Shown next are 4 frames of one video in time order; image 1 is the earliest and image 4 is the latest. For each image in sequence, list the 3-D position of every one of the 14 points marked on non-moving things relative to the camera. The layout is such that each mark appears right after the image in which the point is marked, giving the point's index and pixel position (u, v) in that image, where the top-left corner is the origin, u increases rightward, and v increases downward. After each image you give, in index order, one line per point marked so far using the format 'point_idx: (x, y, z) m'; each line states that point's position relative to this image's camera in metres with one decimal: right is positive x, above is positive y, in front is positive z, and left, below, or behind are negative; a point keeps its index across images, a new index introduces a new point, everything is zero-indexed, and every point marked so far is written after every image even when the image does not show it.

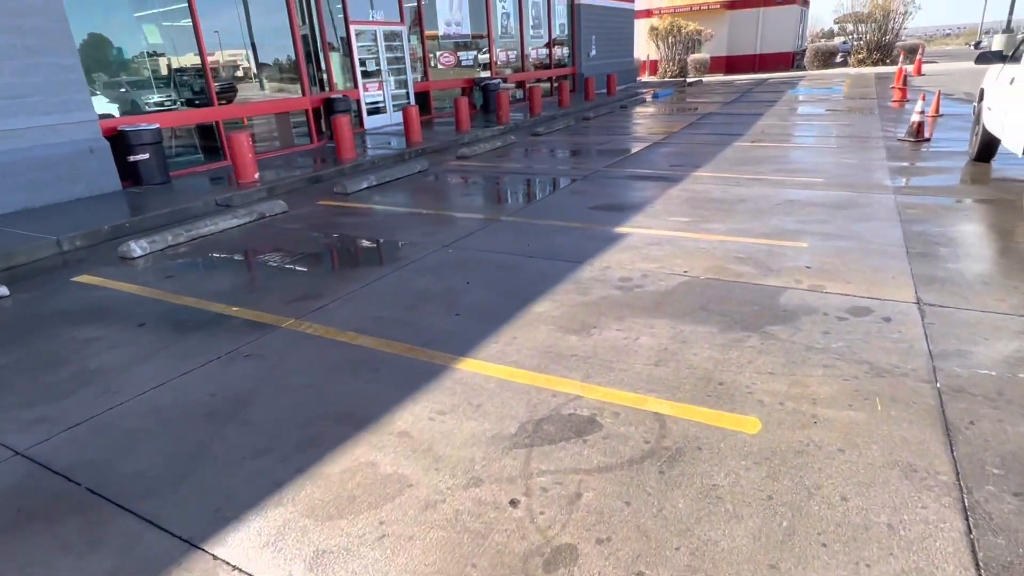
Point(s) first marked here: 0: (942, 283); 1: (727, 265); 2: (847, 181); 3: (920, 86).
0: (+3.3, 0.0, +4.5) m
1: (+1.9, +0.2, +5.2) m
2: (+4.6, +1.5, +8.1) m
3: (+13.7, +6.8, +19.9) m
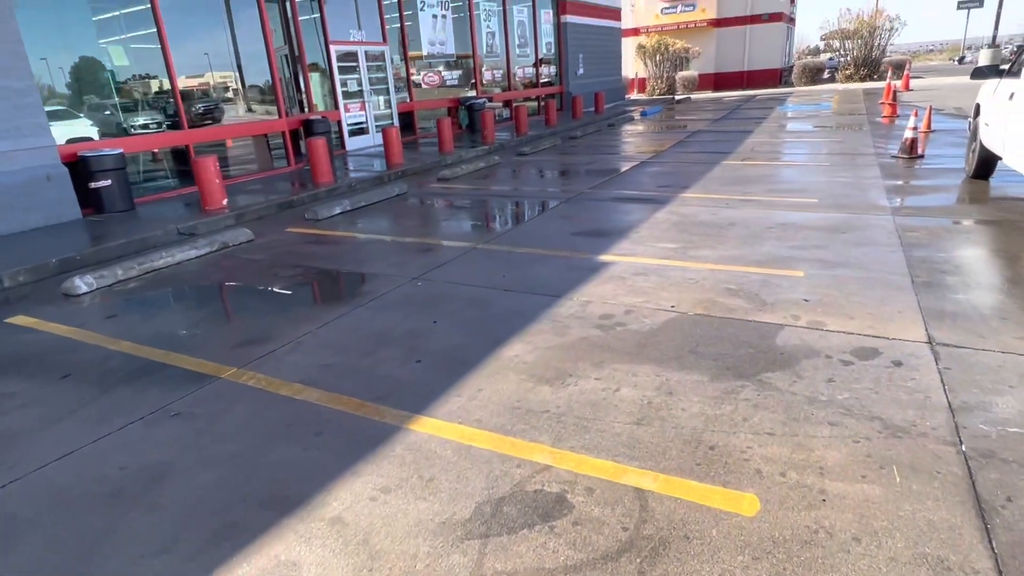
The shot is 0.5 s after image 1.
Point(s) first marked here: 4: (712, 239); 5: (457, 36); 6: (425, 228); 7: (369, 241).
0: (+3.1, -0.2, +4.1) m
1: (+1.6, -0.1, +4.7) m
2: (+4.3, +1.1, +7.7) m
3: (+13.3, +6.2, +19.7) m
4: (+2.1, +0.5, +6.4) m
5: (-1.8, +7.9, +18.6) m
6: (-1.2, +0.8, +7.9) m
7: (-1.8, +0.6, +7.3) m
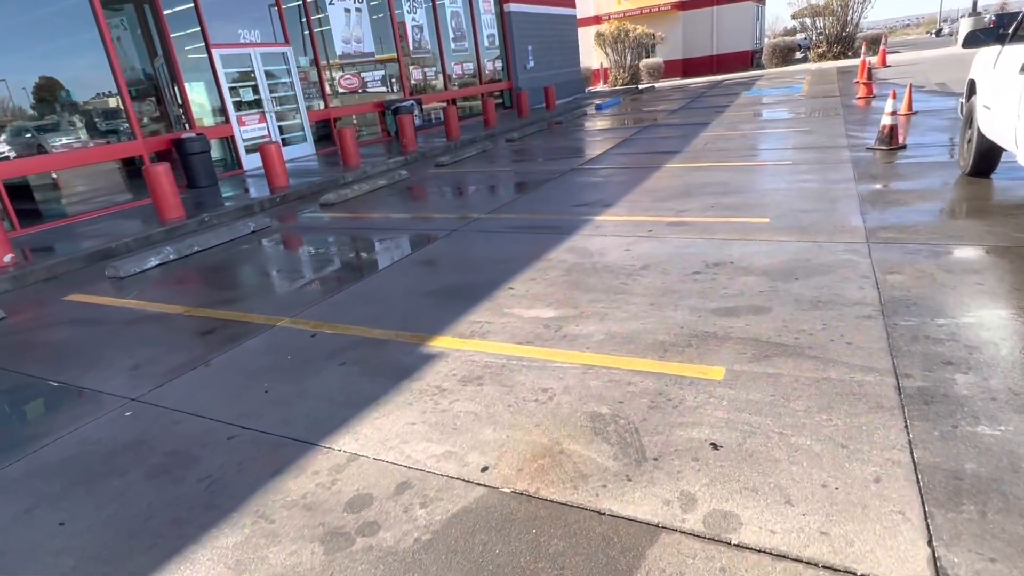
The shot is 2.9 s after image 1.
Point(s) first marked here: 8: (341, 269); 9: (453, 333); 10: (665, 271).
0: (+1.7, -0.8, +2.2) m
1: (+0.3, -0.7, +2.8) m
2: (+2.8, +0.6, +5.8) m
3: (+11.3, +6.3, +17.9) m
4: (+0.7, -0.1, +4.4) m
5: (-3.7, +7.1, +16.5) m
6: (-2.6, 0.0, +5.8) m
7: (-3.2, -0.2, +5.2) m
8: (-1.7, +0.2, +6.0) m
9: (-0.4, -0.3, +4.1) m
10: (+1.3, +0.1, +4.8) m
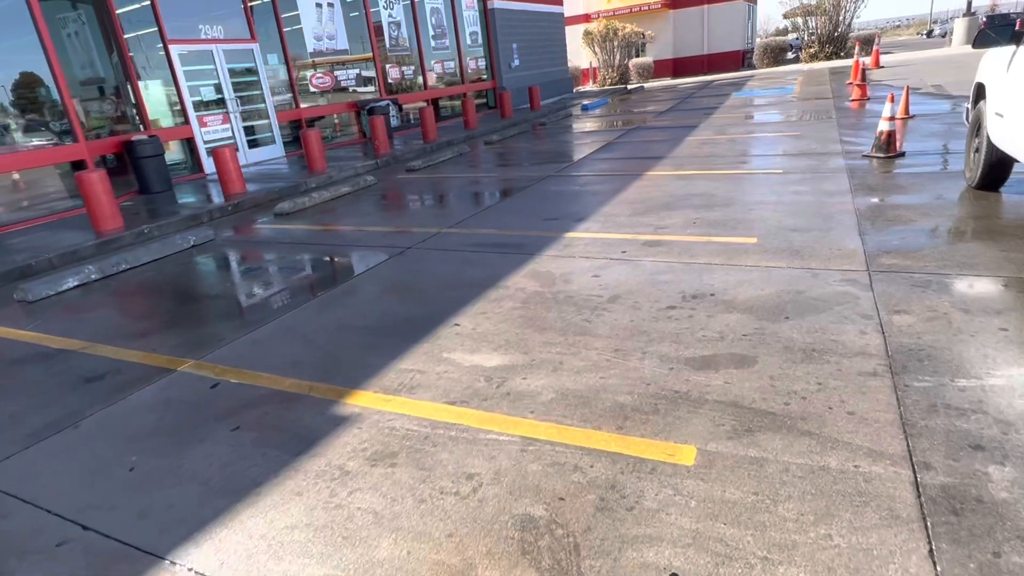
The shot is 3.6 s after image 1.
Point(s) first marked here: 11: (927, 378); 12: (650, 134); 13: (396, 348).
0: (+1.4, -1.0, +1.5) m
1: (-0.1, -1.0, +2.1) m
2: (+2.4, +0.4, +5.1) m
3: (+10.8, +6.1, +17.3) m
4: (+0.3, -0.3, +3.8) m
5: (-4.3, +6.9, +15.8) m
6: (-3.0, -0.2, +5.1) m
7: (-3.6, -0.5, +4.5) m
8: (-2.1, -0.1, +5.3) m
9: (-0.8, -0.6, +3.4) m
10: (+0.9, -0.1, +4.2) m
11: (+2.1, -0.4, +2.9) m
12: (+3.2, +3.5, +13.6) m
13: (-0.8, -0.4, +3.9) m
